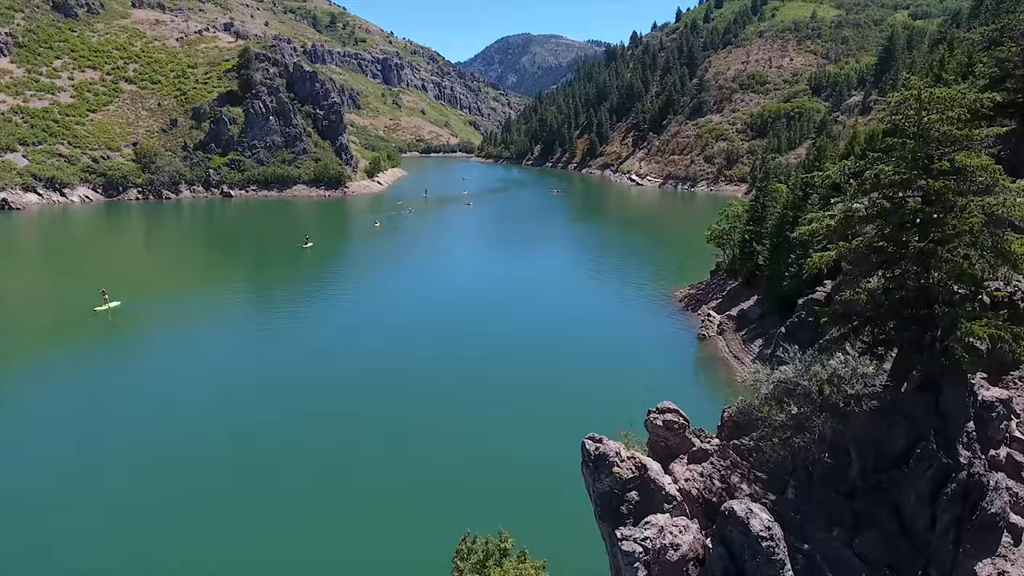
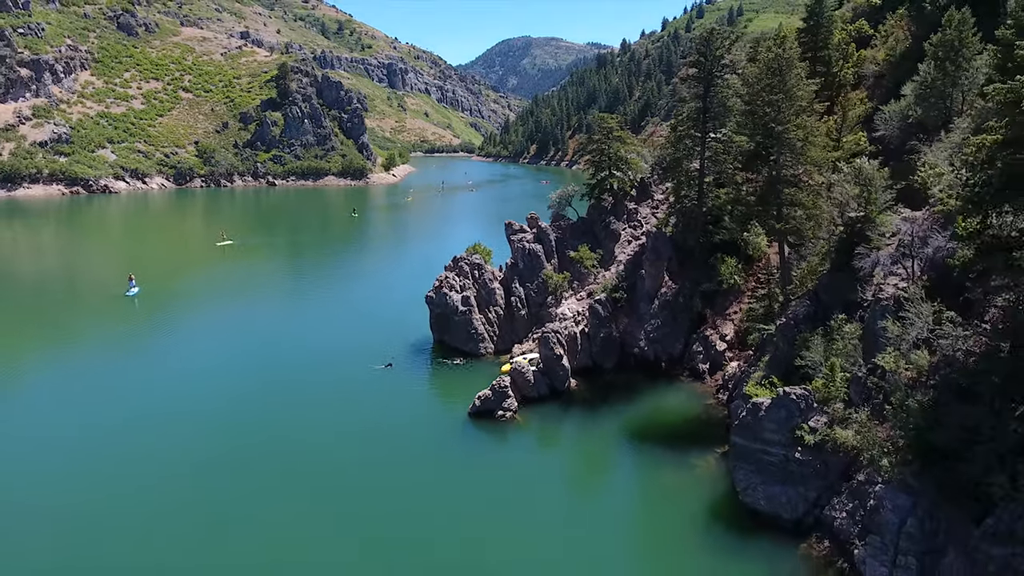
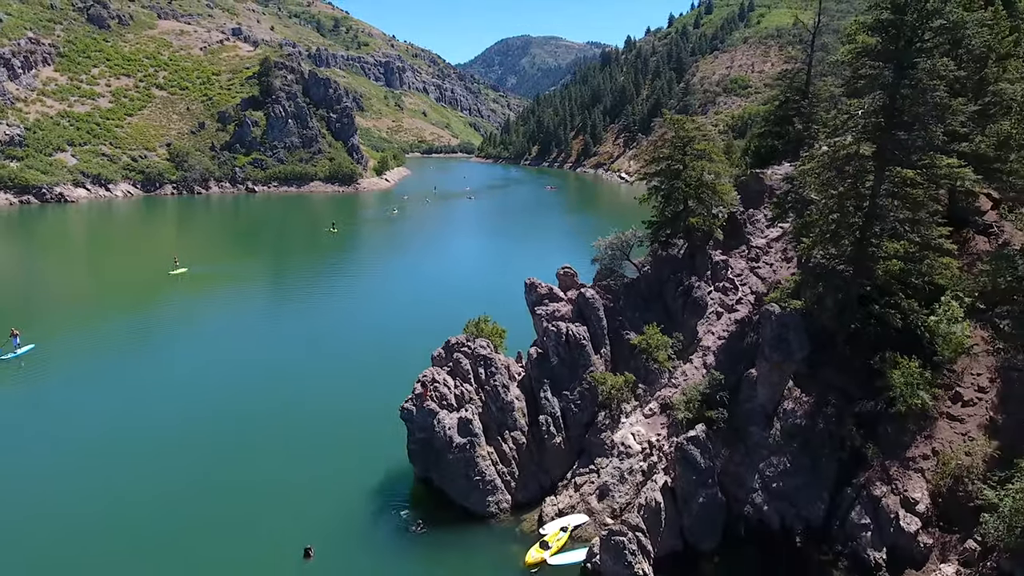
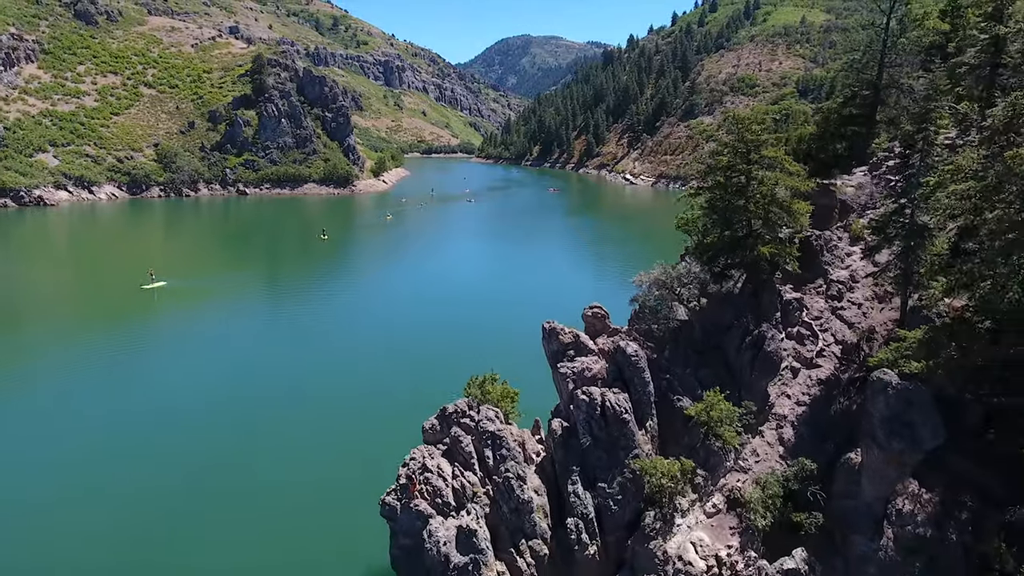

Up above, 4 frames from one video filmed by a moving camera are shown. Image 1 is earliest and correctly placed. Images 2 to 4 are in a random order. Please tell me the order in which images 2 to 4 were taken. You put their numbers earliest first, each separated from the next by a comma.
4, 3, 2
